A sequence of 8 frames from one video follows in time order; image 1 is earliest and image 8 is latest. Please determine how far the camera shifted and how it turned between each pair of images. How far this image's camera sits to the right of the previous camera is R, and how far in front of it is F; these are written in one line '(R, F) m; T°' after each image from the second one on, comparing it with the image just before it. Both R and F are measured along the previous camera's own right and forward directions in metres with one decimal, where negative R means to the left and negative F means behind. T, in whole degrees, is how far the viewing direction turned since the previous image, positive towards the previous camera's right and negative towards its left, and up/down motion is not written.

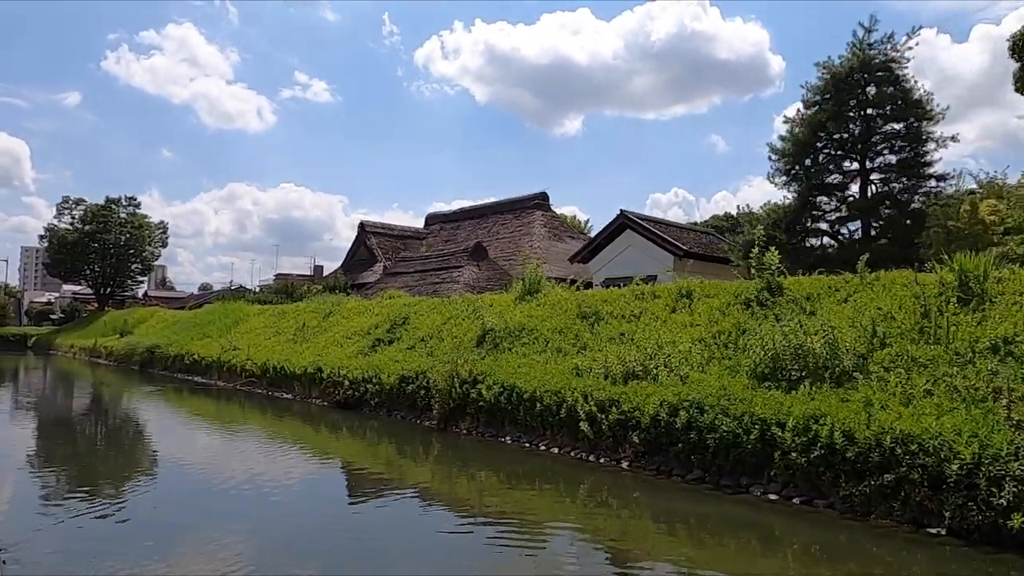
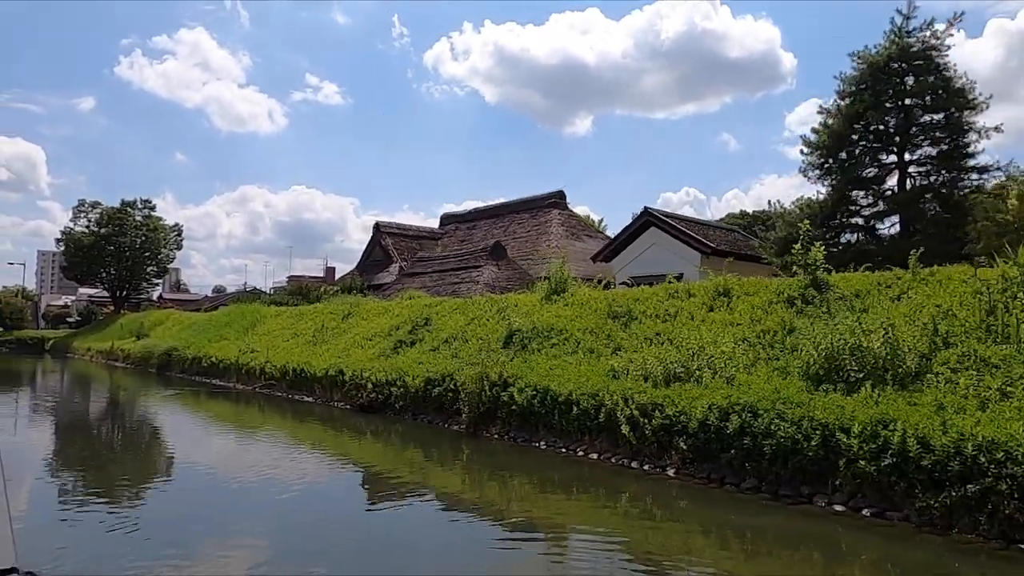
(-0.4, +0.5) m; -1°
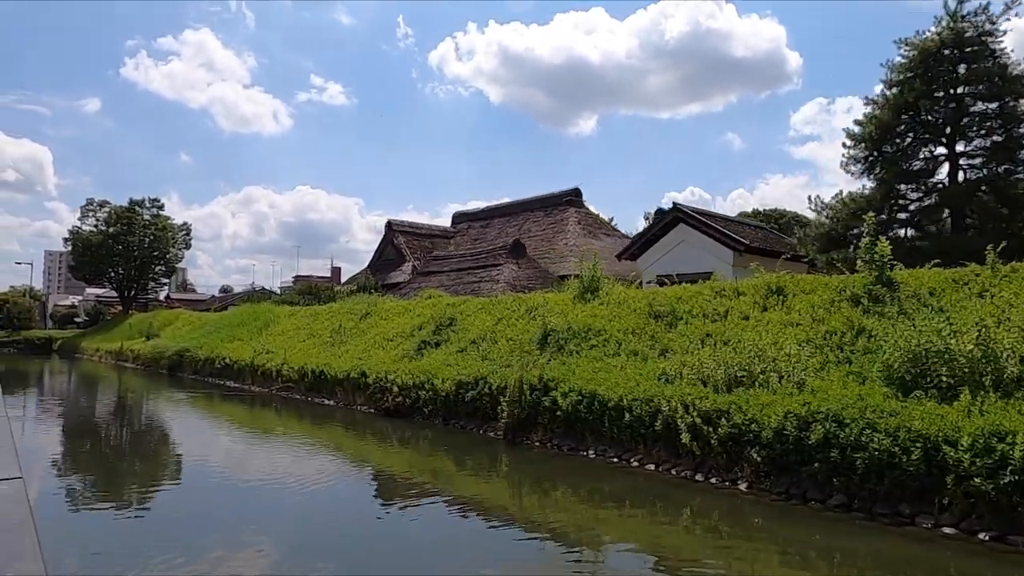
(-0.7, +0.8) m; 0°
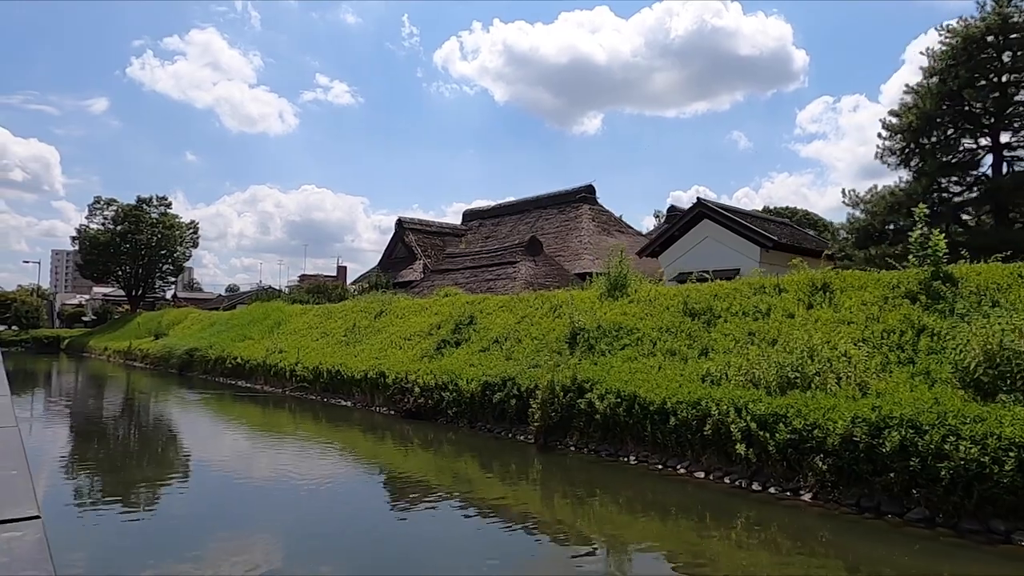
(-0.5, +0.7) m; 0°
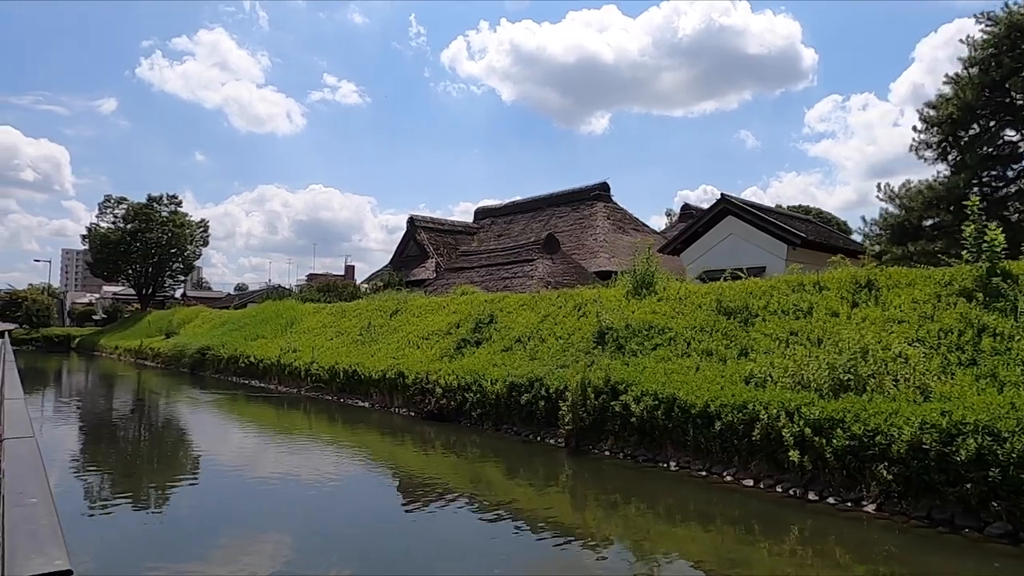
(-0.4, +0.5) m; -1°
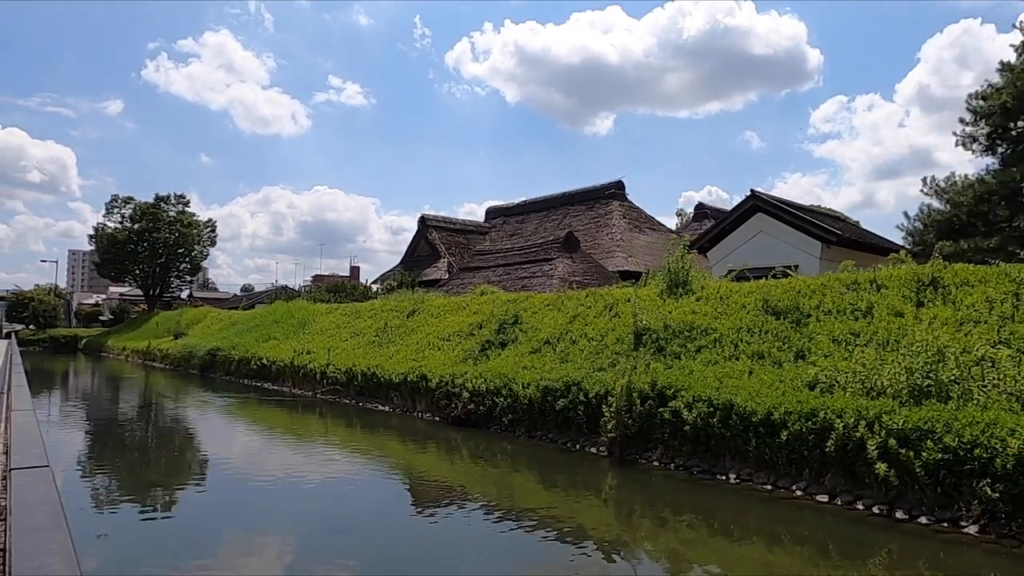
(-0.6, +0.8) m; 0°
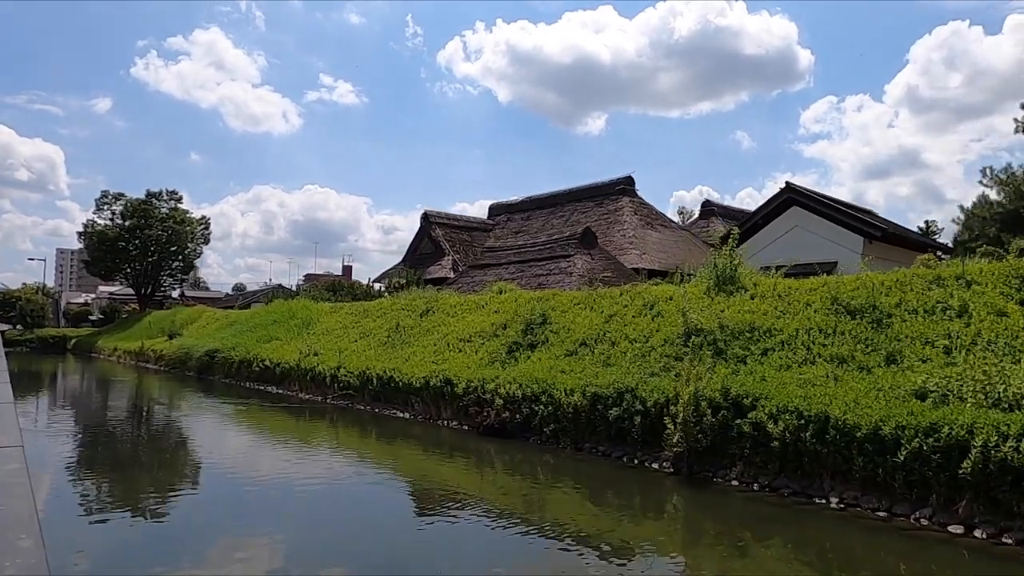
(-0.9, +1.3) m; +1°
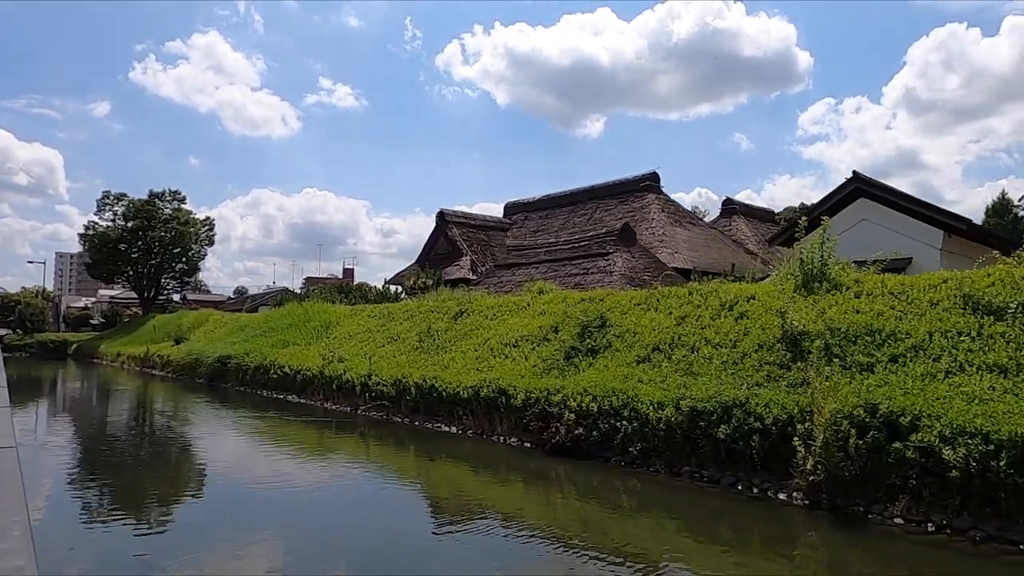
(-1.3, +1.7) m; 0°
